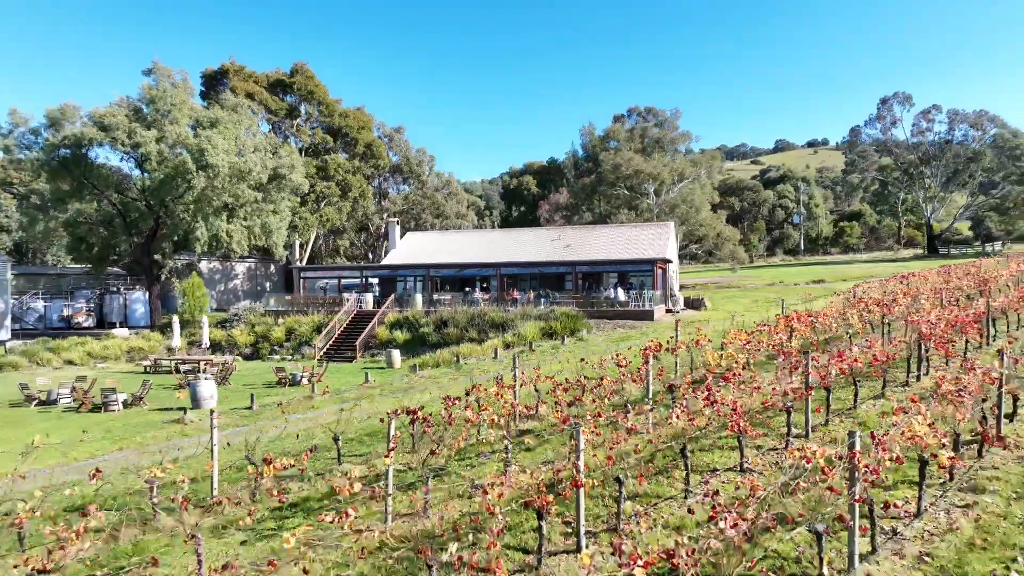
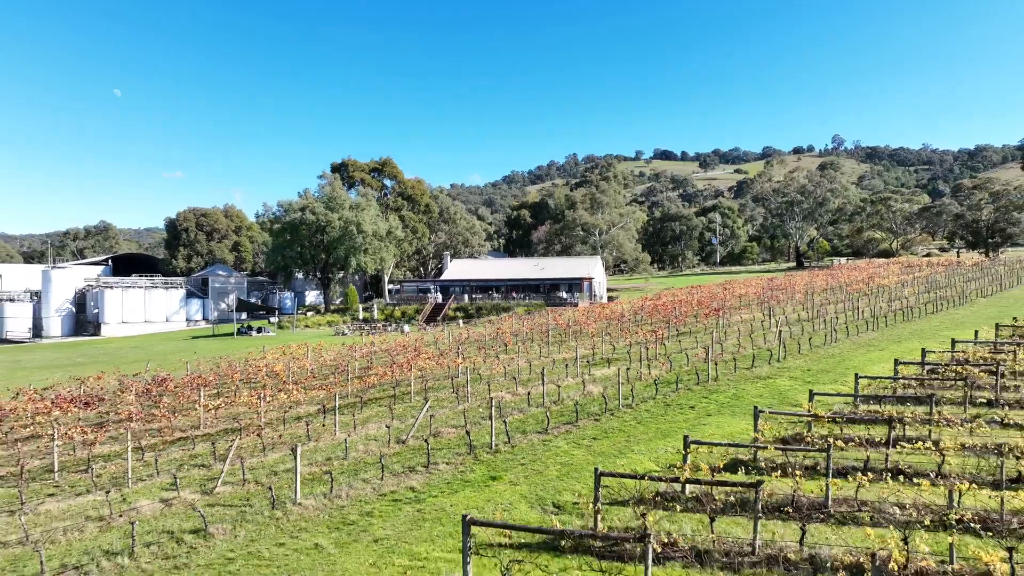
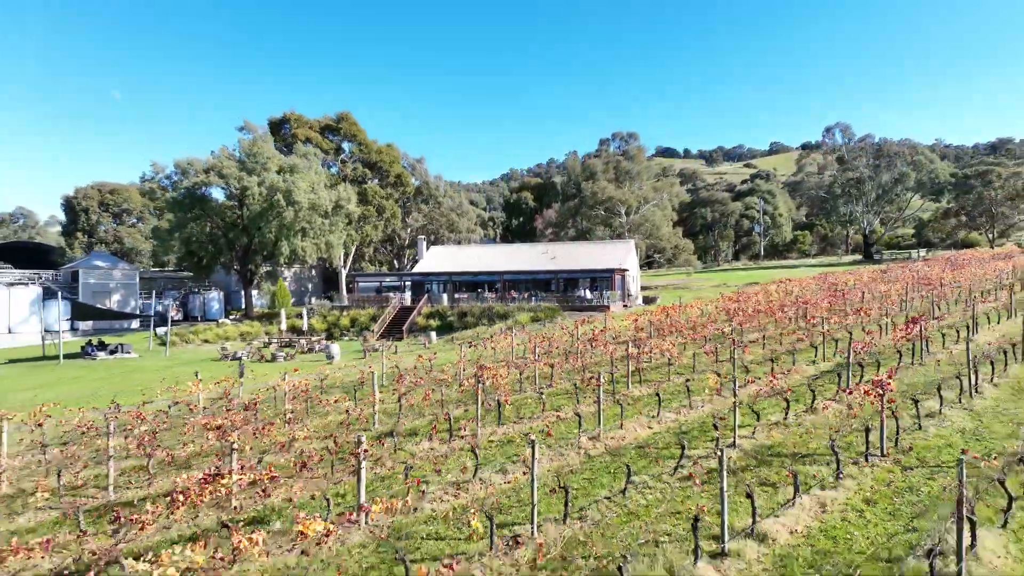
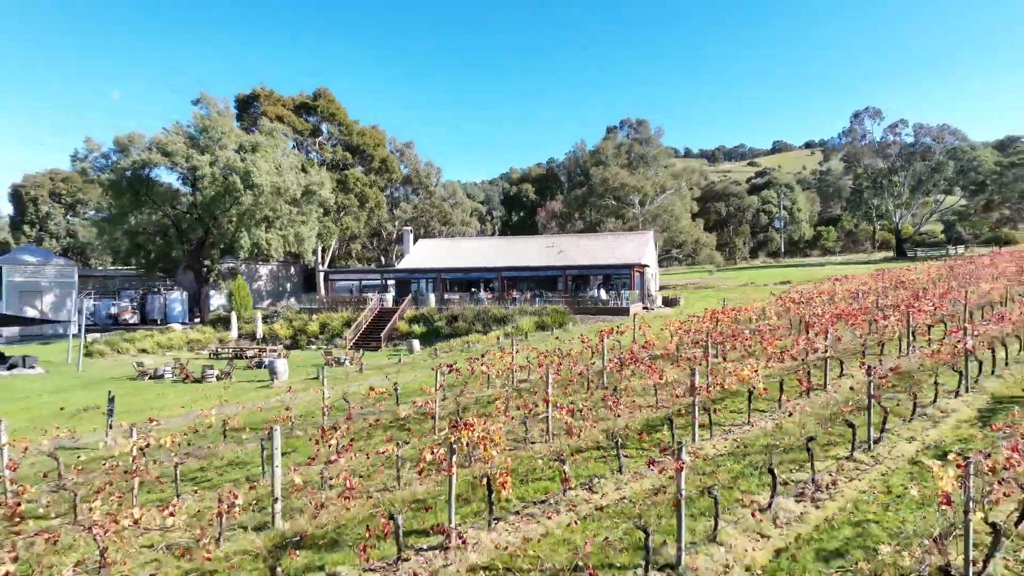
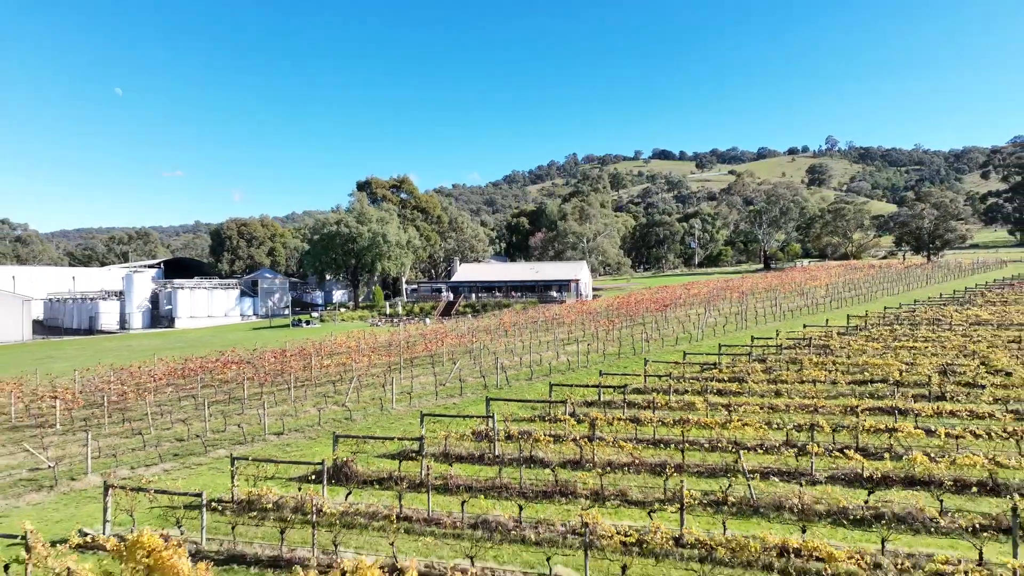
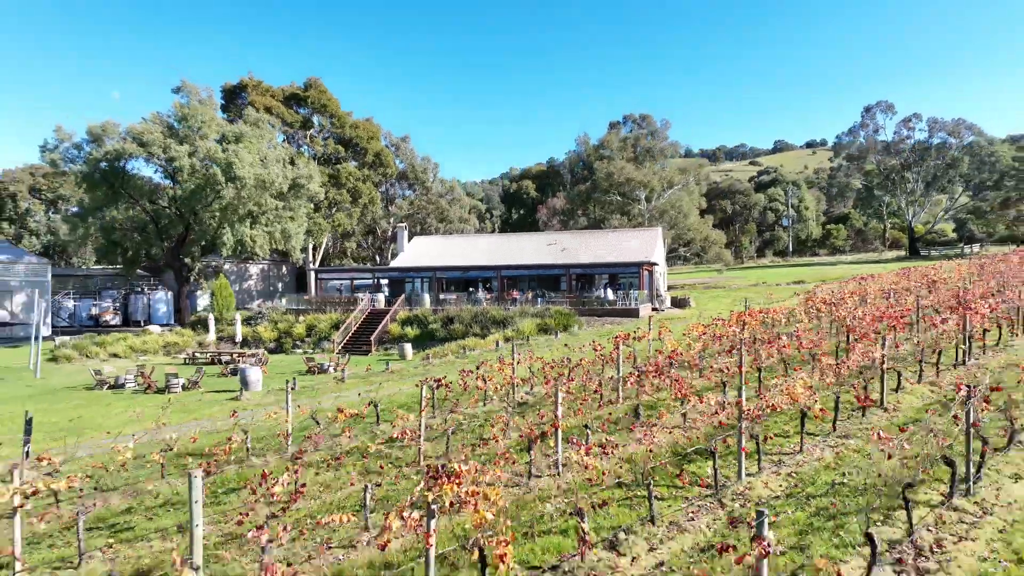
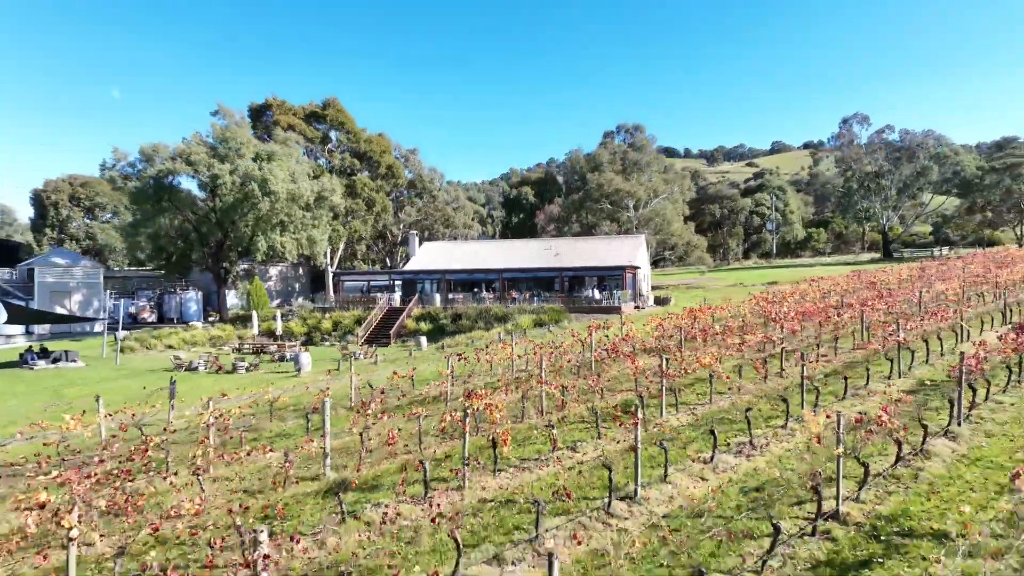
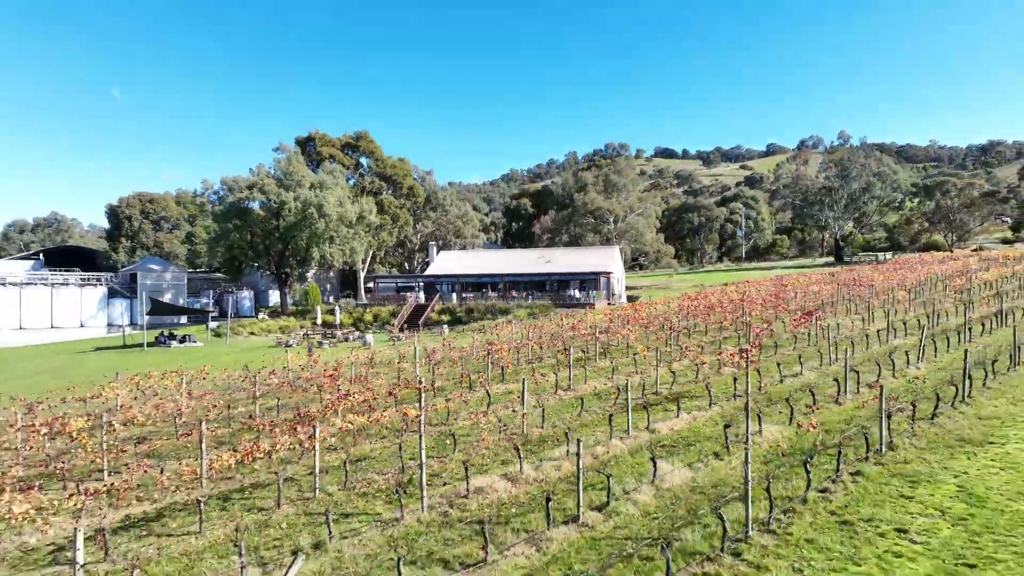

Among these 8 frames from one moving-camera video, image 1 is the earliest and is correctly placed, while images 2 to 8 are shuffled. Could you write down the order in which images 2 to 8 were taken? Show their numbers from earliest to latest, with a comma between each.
6, 4, 7, 3, 8, 2, 5
